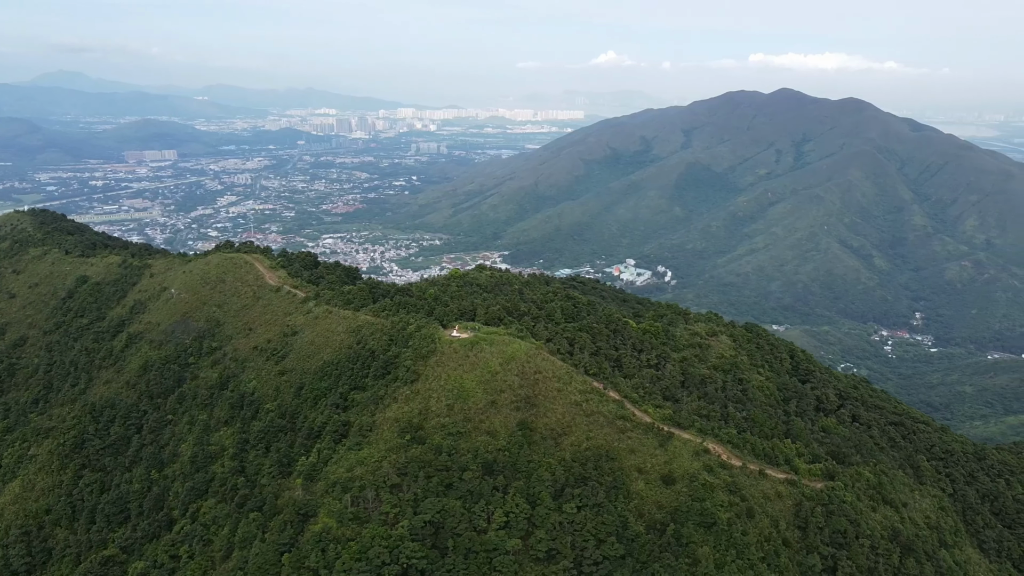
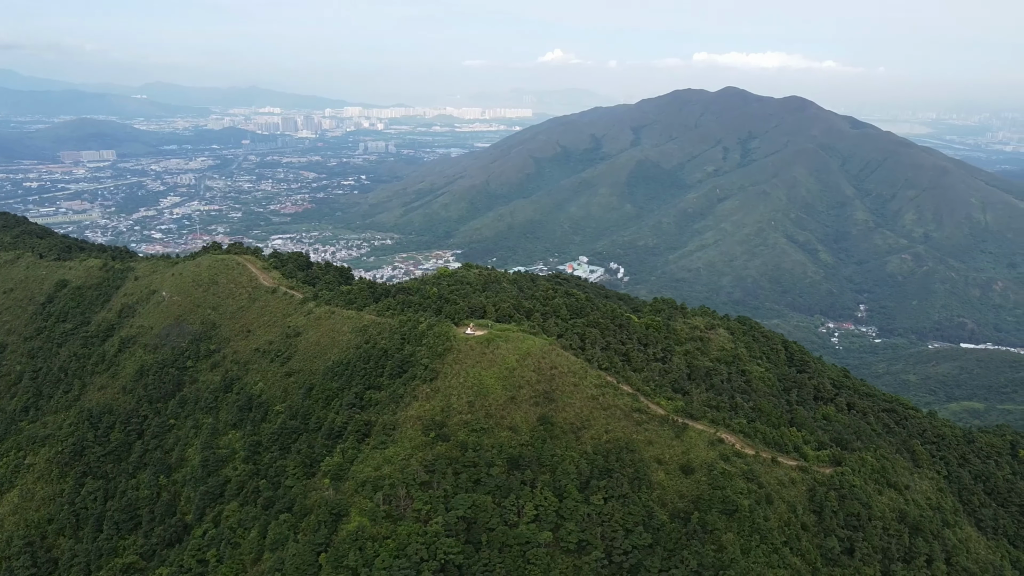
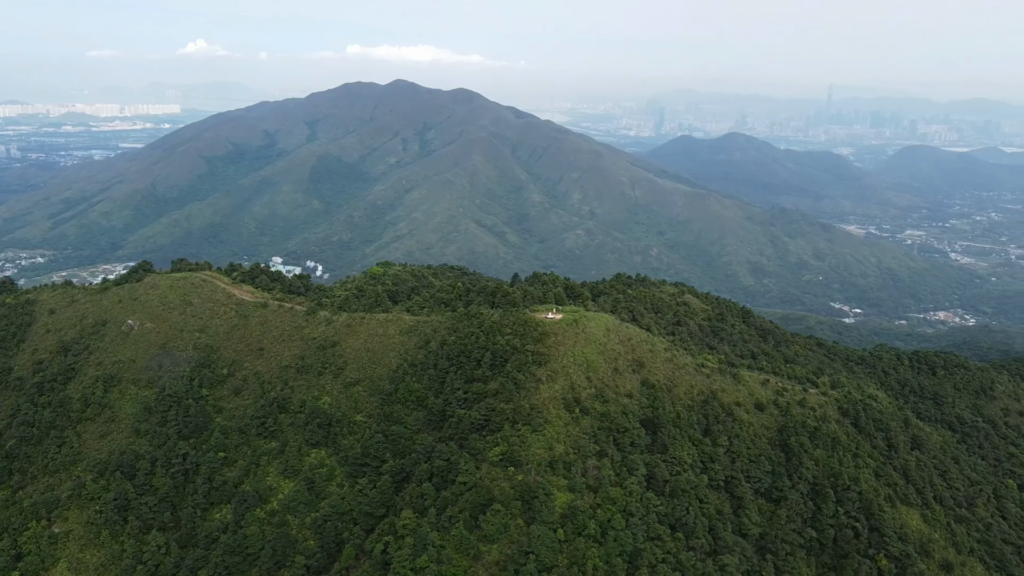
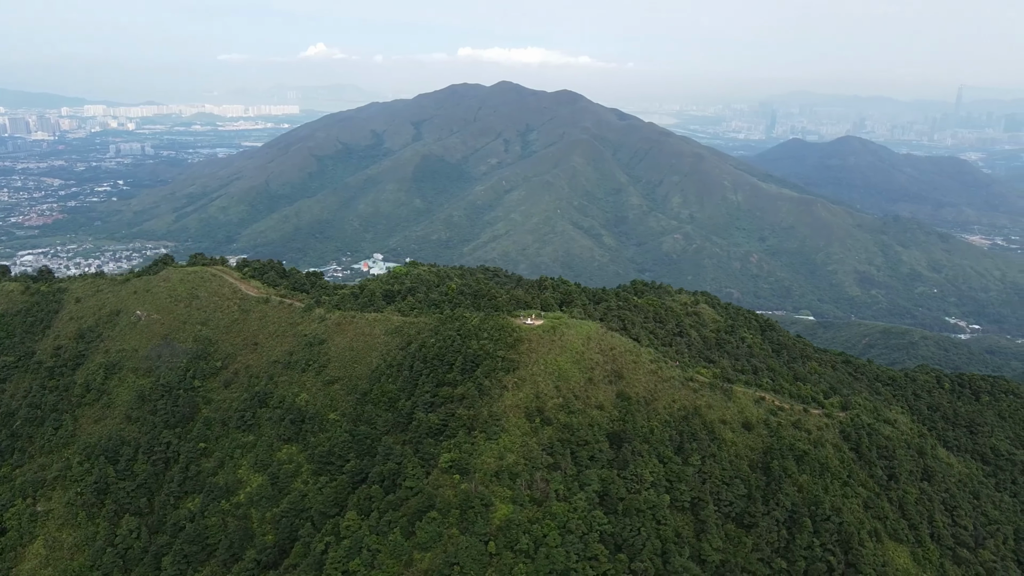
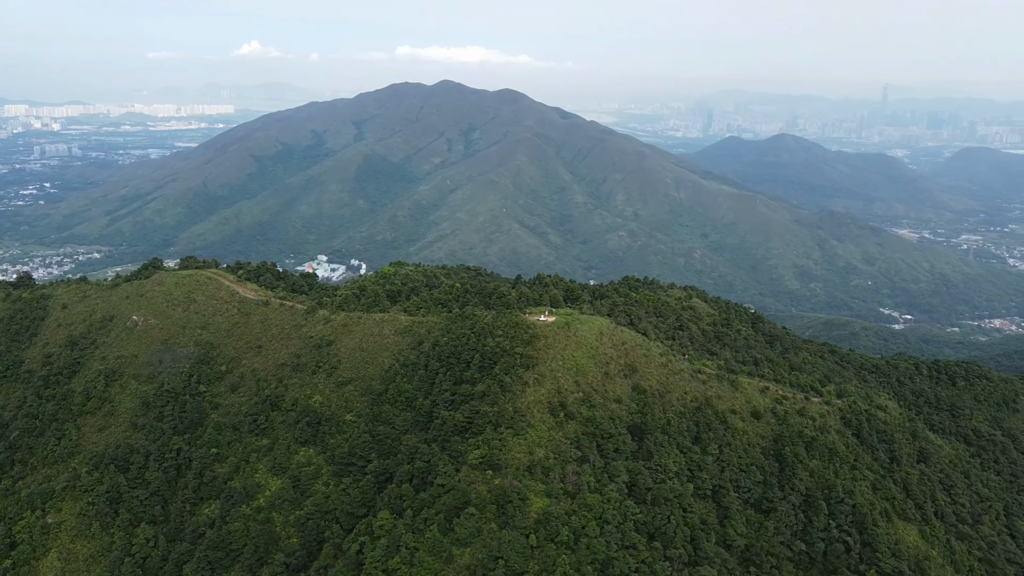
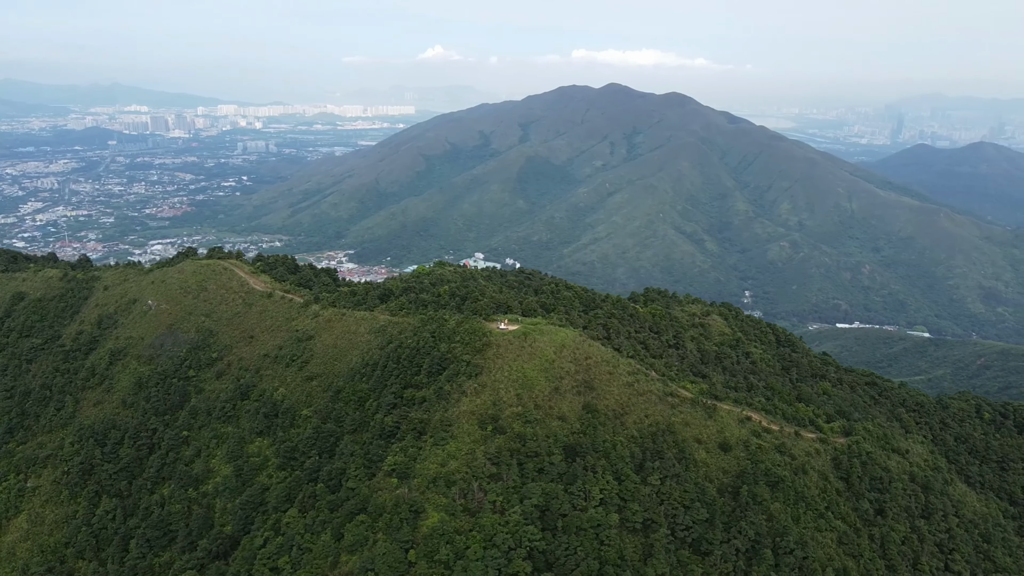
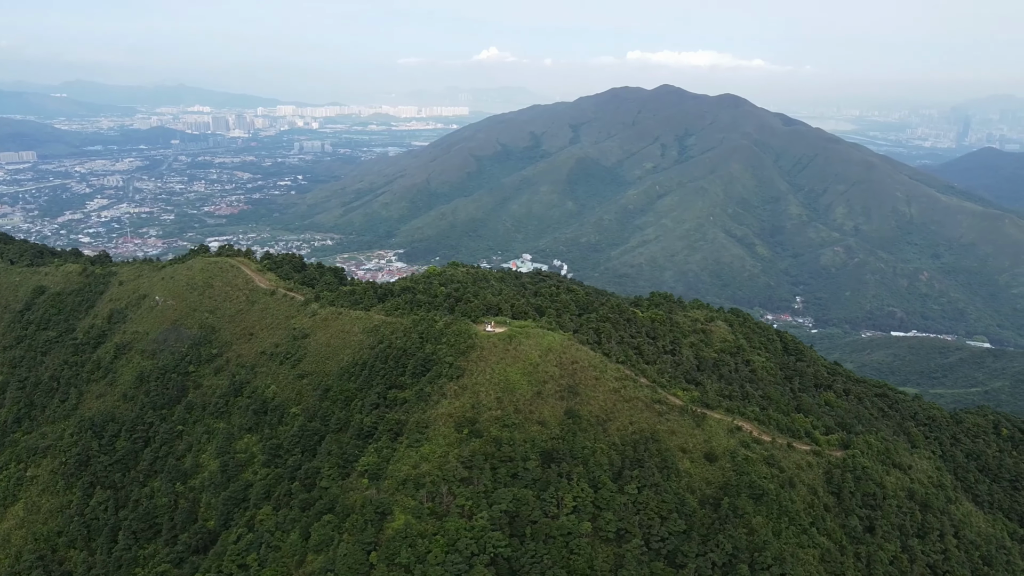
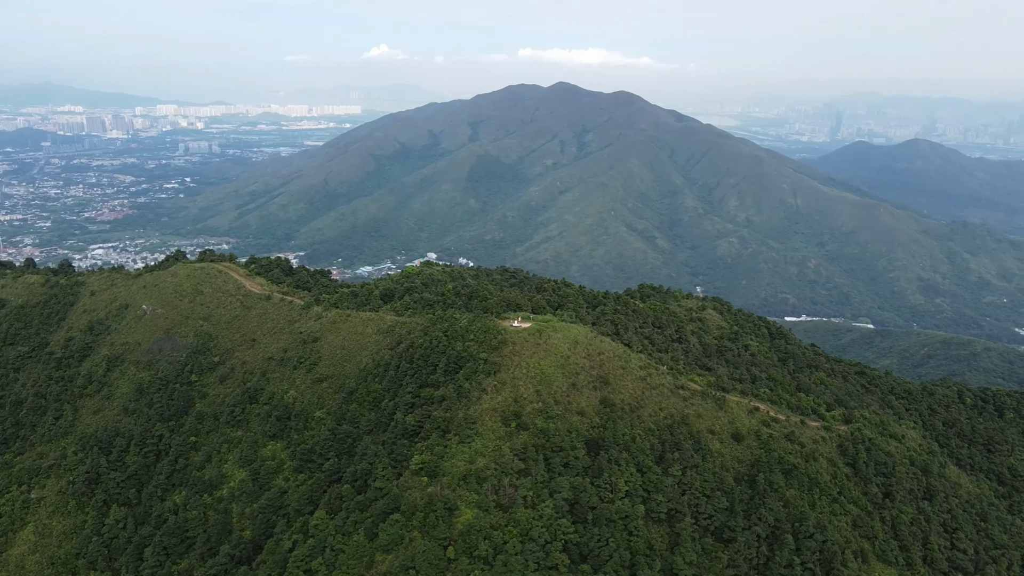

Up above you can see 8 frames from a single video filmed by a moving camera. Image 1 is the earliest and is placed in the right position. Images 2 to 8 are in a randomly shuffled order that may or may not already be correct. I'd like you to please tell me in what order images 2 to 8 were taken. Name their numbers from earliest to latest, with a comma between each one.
2, 7, 6, 8, 4, 5, 3
